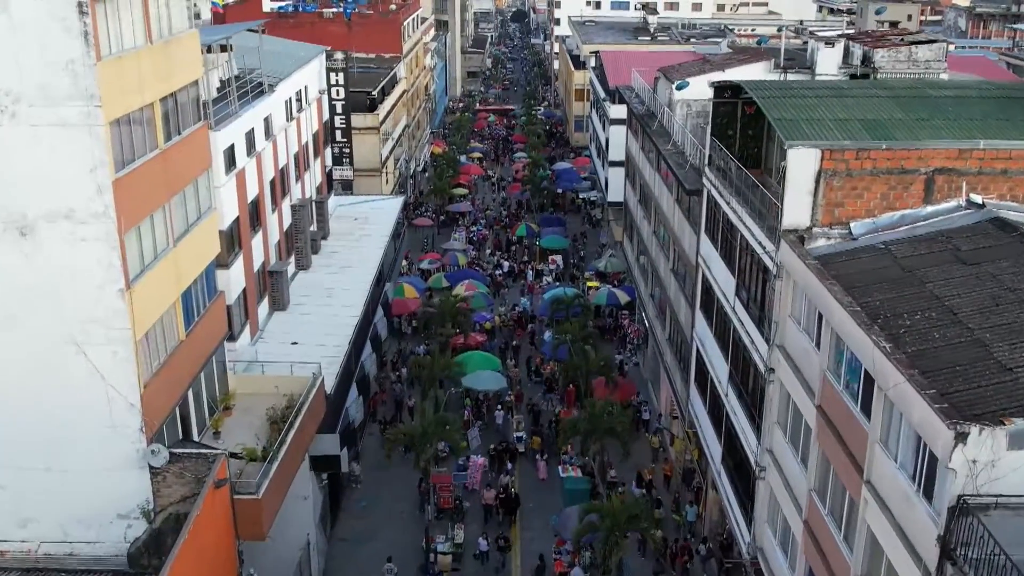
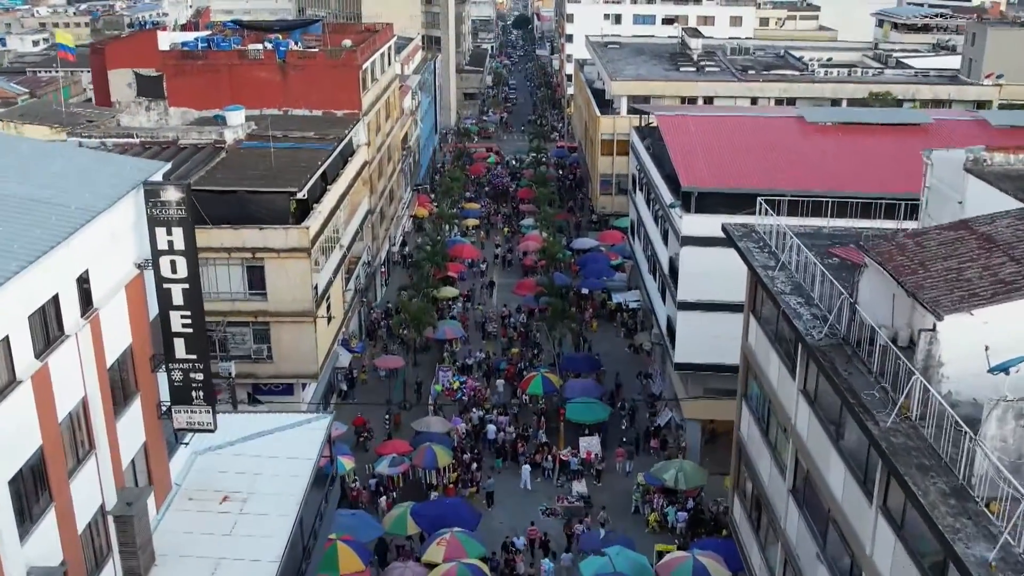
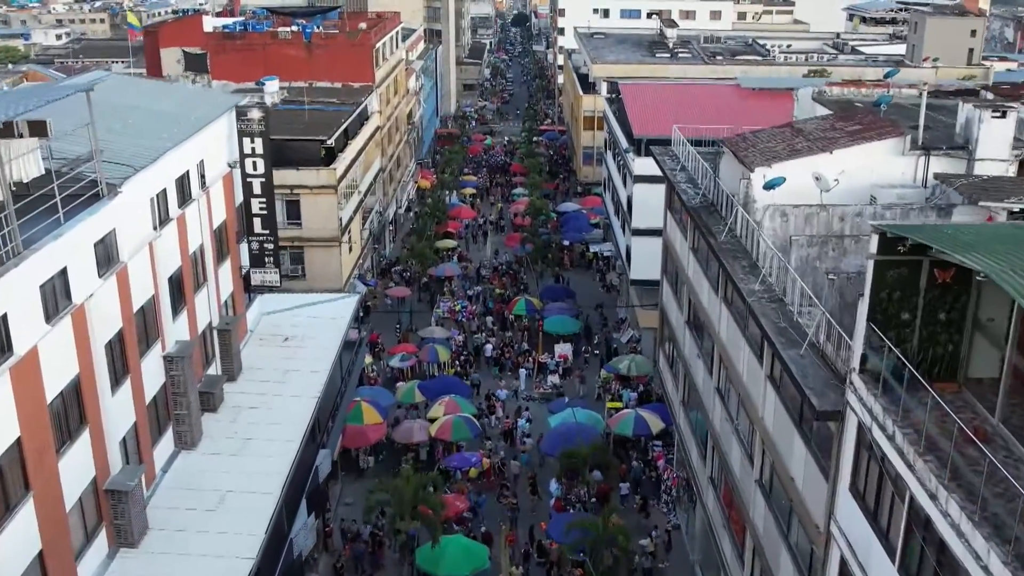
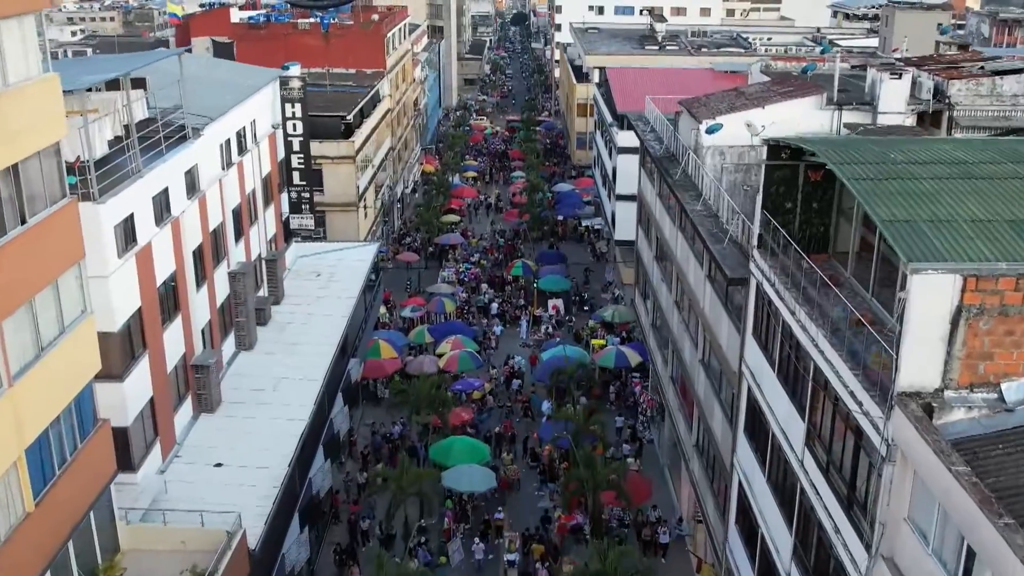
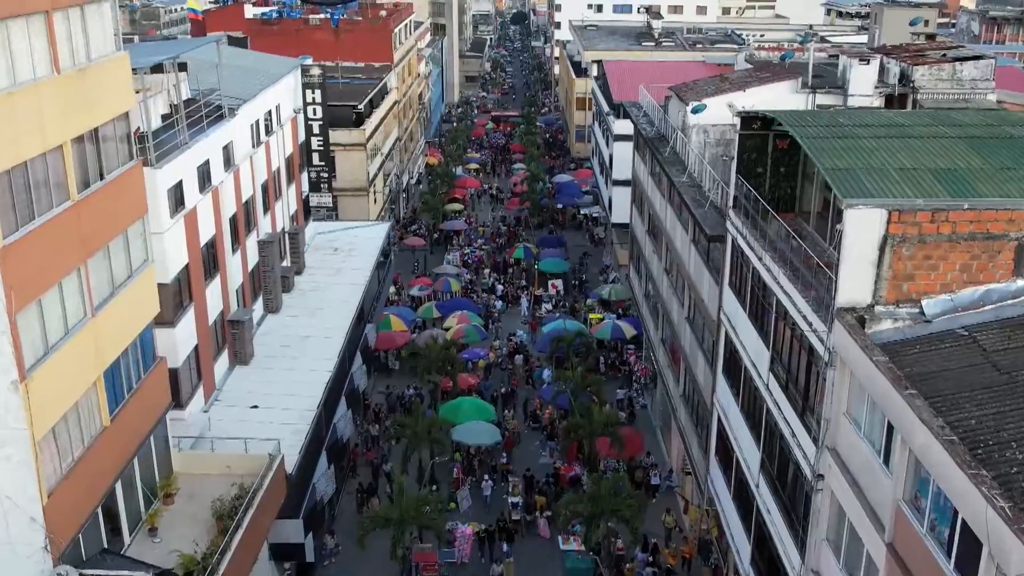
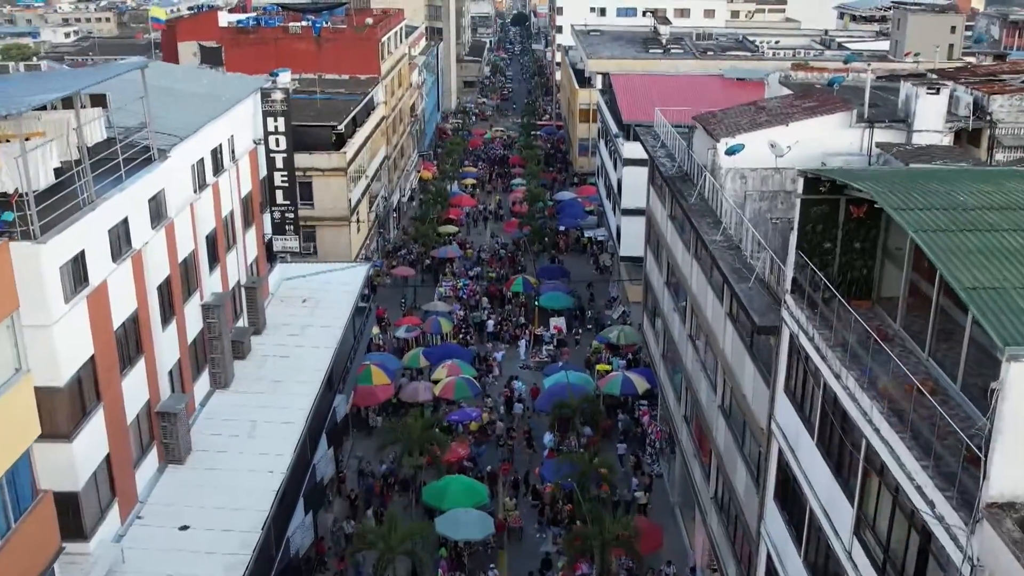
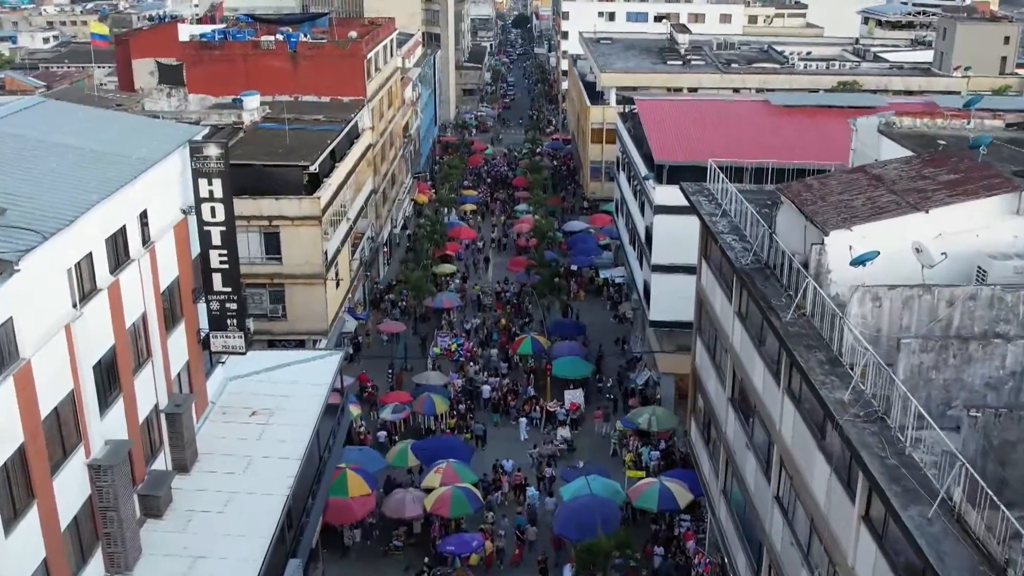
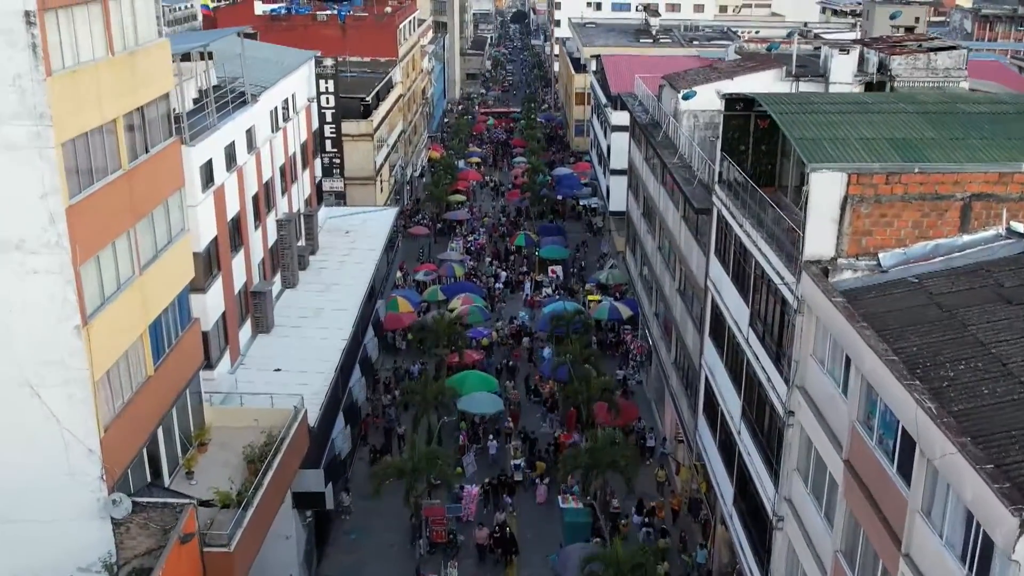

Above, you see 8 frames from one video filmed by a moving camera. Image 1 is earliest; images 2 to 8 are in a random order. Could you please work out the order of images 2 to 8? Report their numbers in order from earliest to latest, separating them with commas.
8, 5, 4, 6, 3, 7, 2
